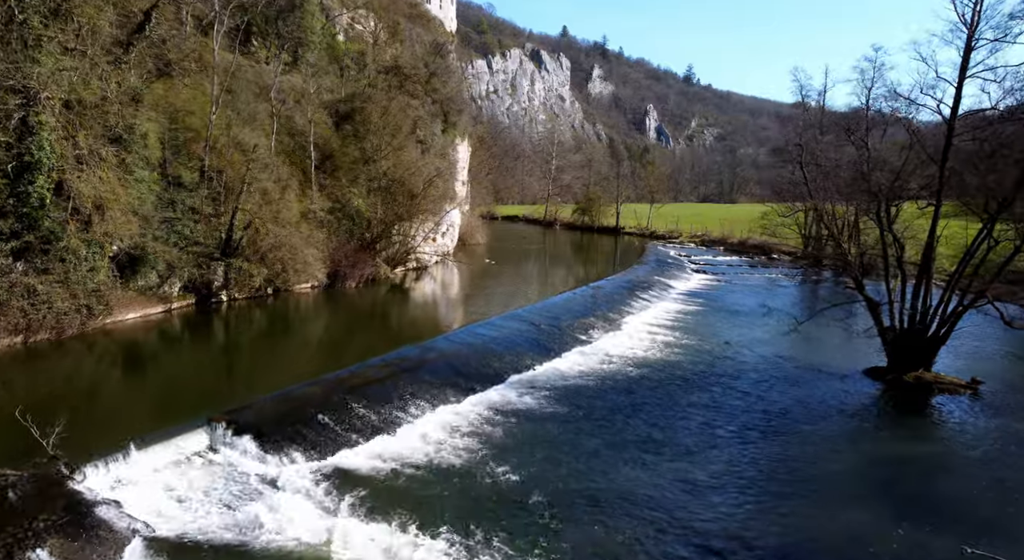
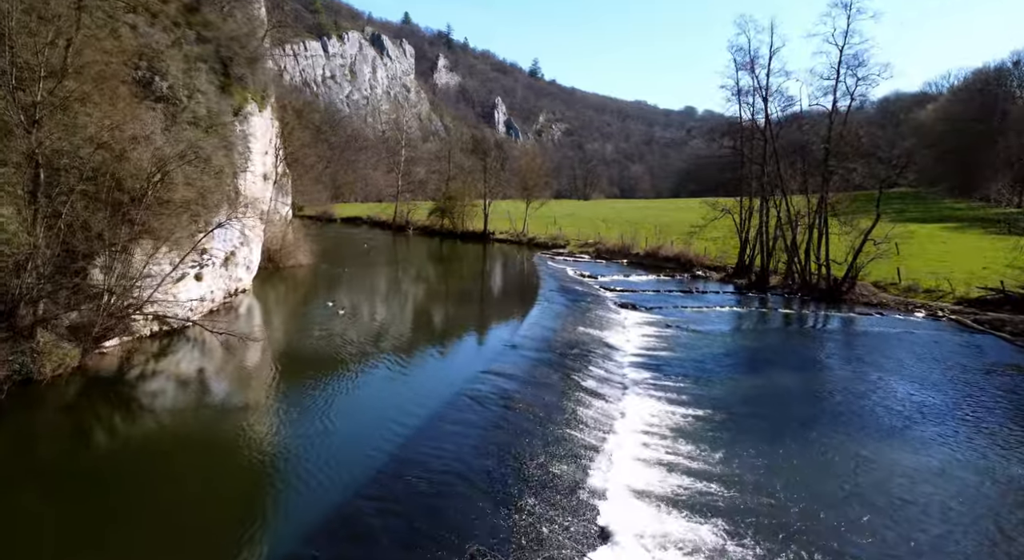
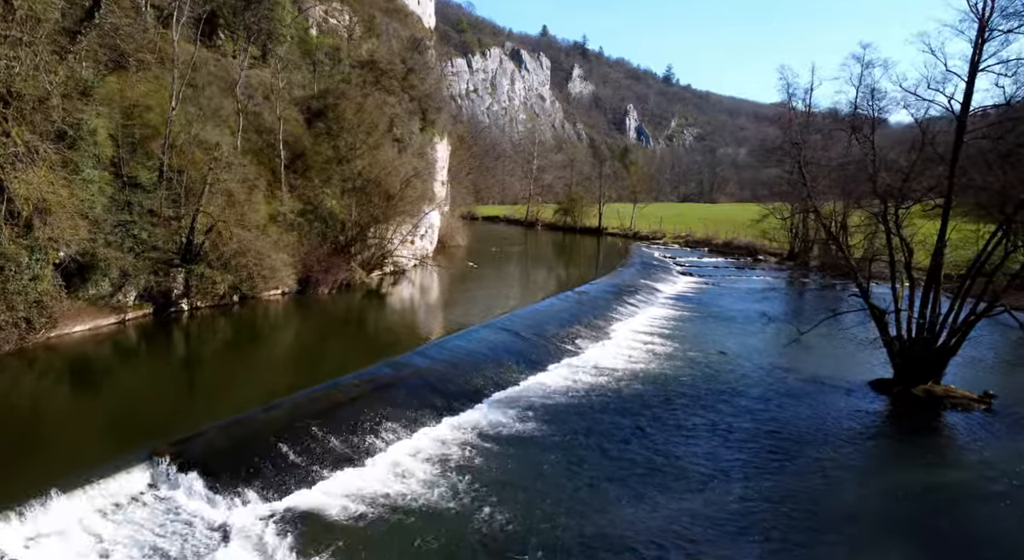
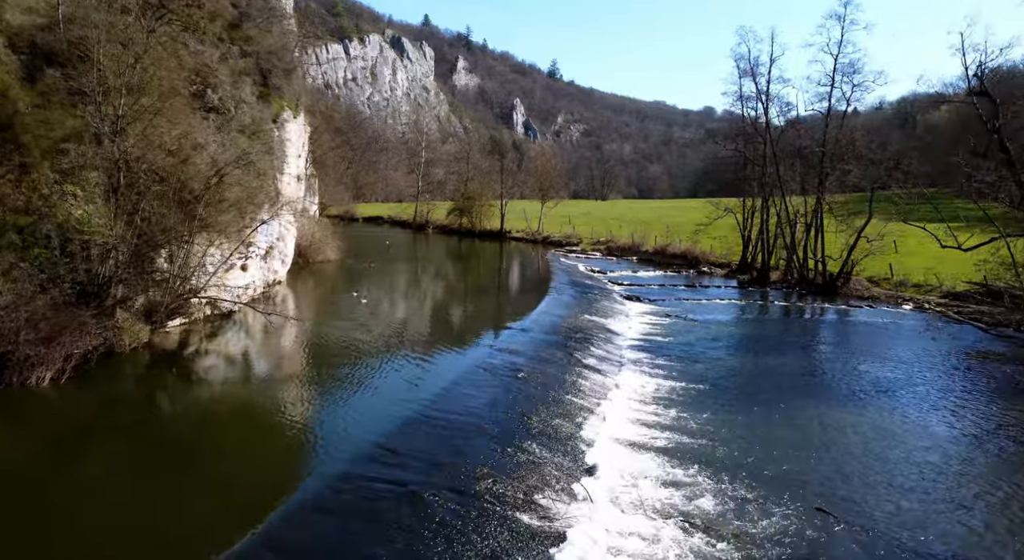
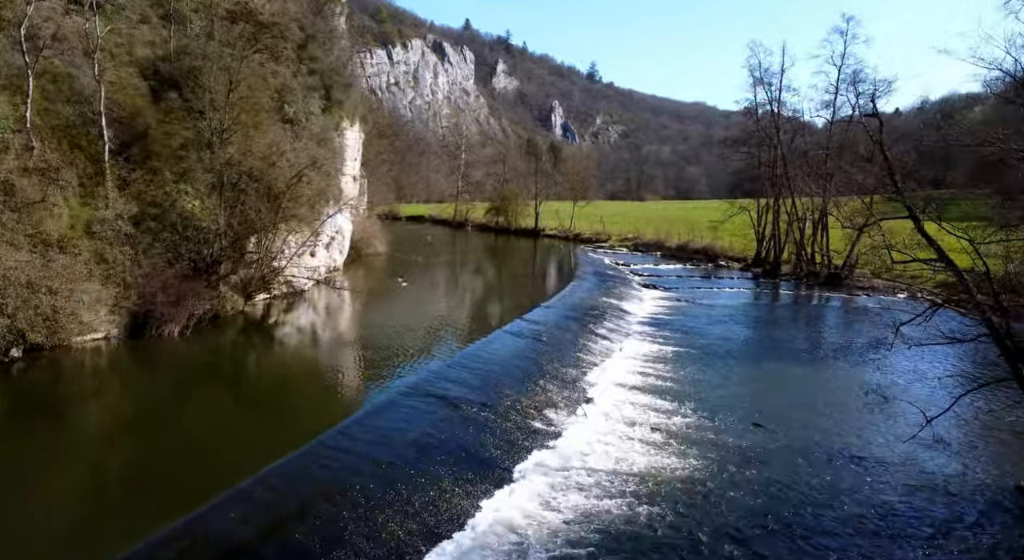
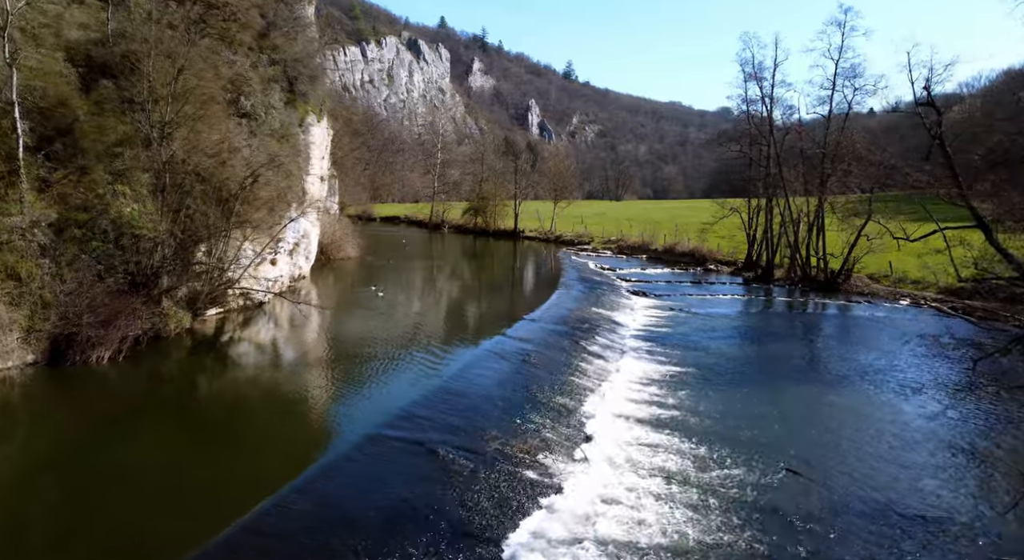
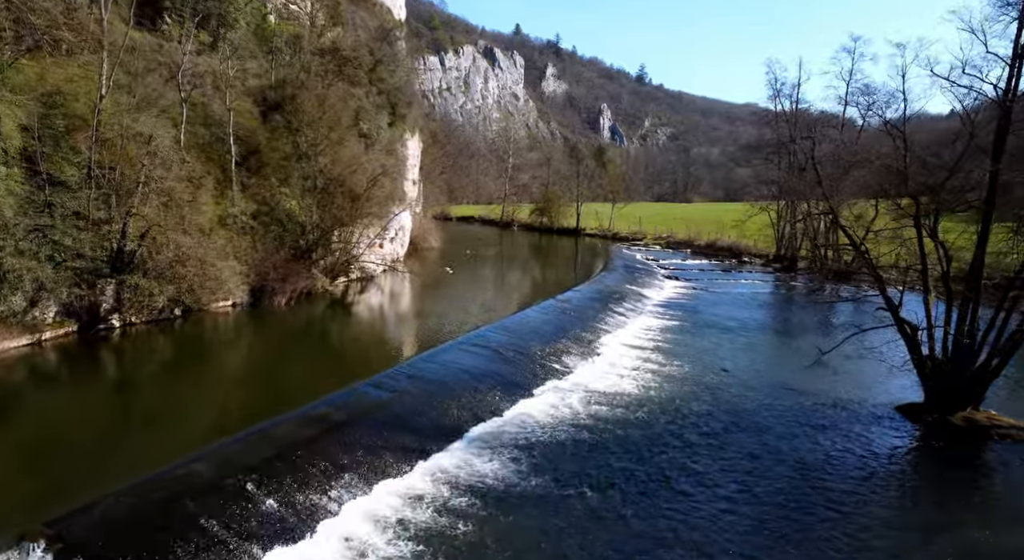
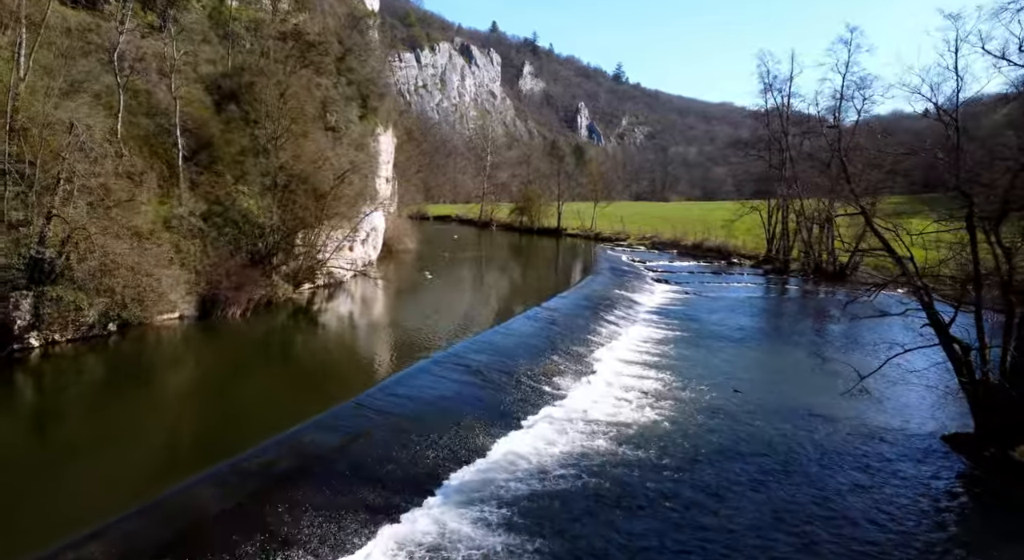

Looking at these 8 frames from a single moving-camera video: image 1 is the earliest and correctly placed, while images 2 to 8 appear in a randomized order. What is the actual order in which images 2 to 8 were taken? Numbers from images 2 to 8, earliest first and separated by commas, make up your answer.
3, 7, 8, 5, 6, 4, 2
